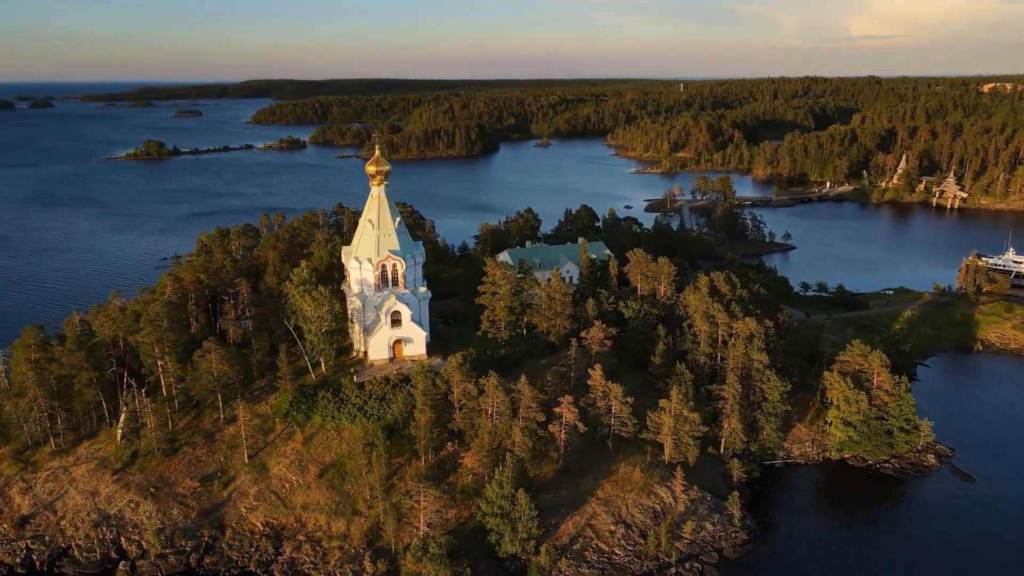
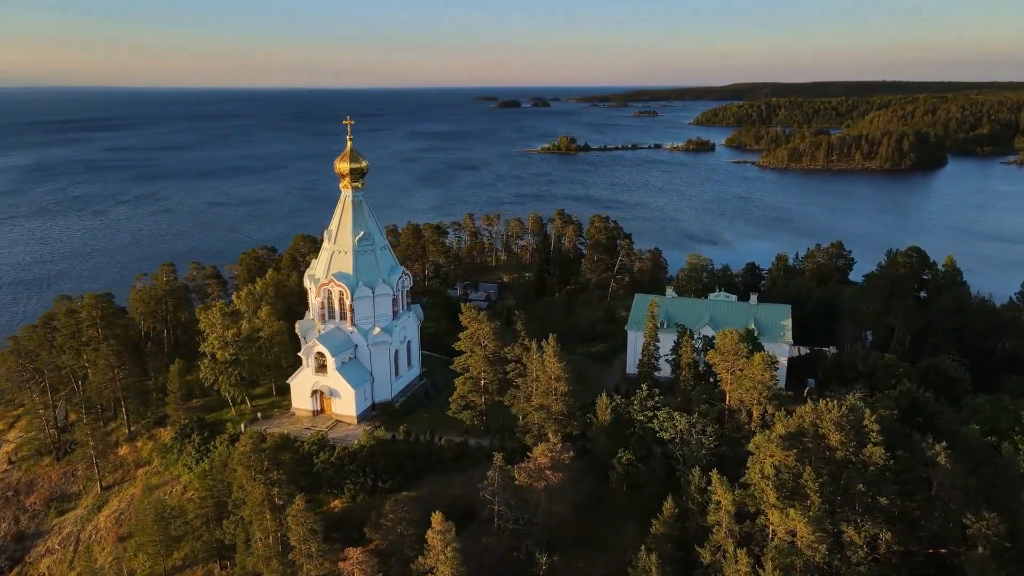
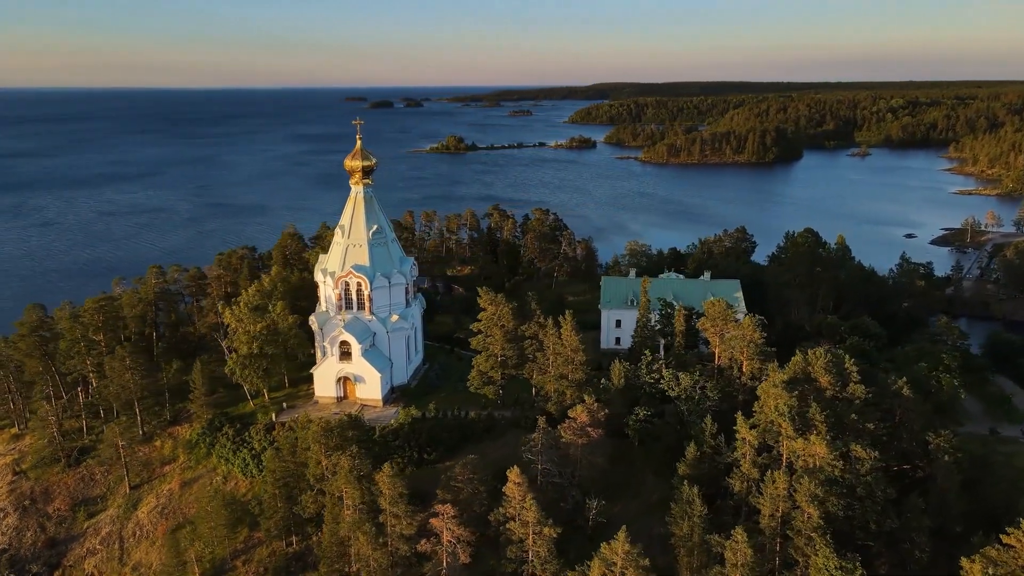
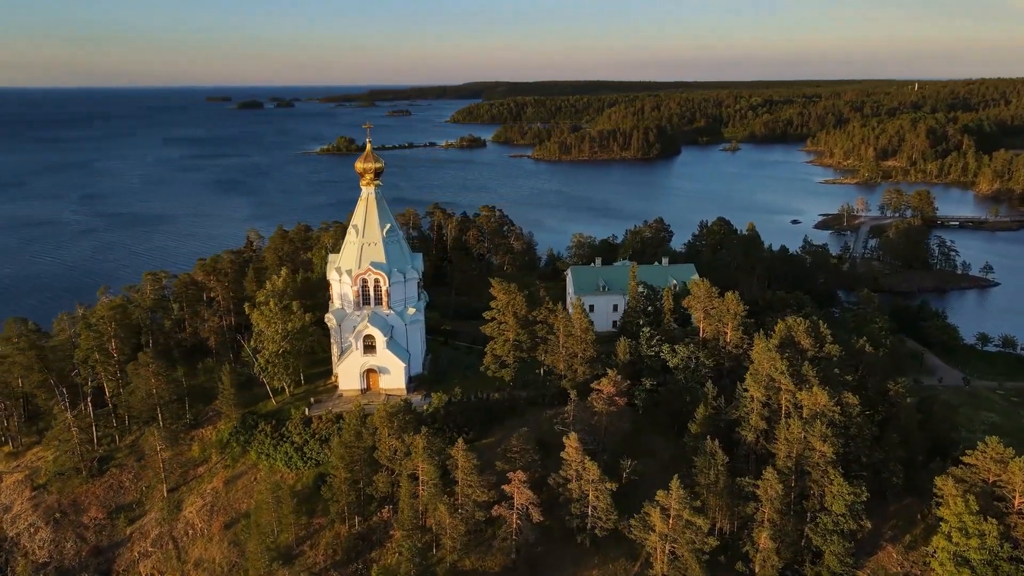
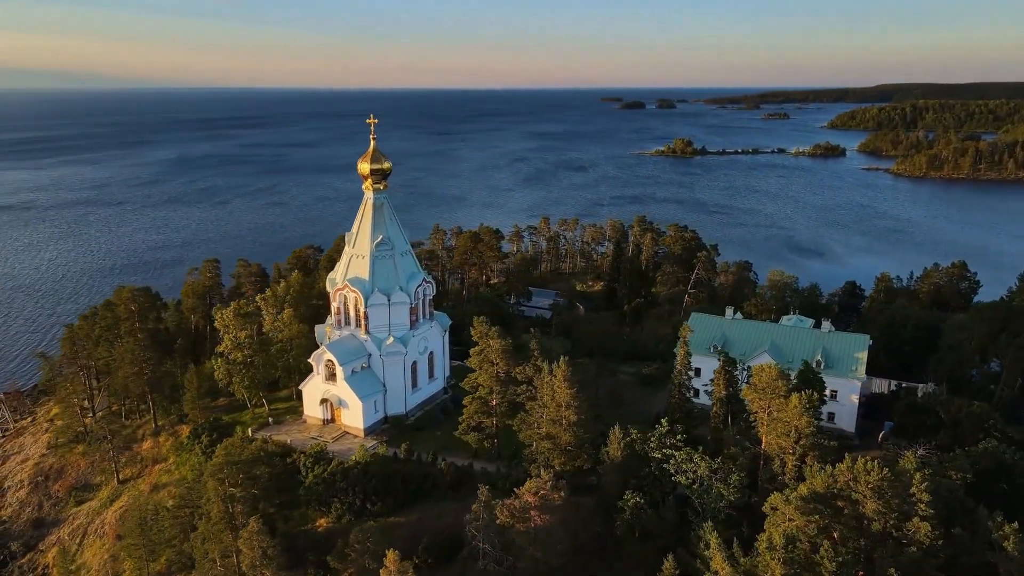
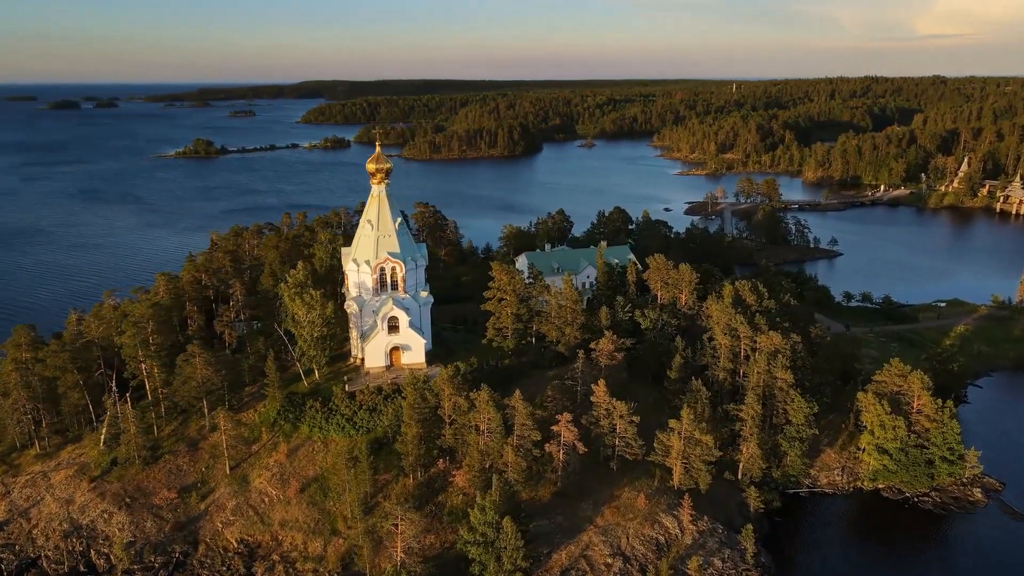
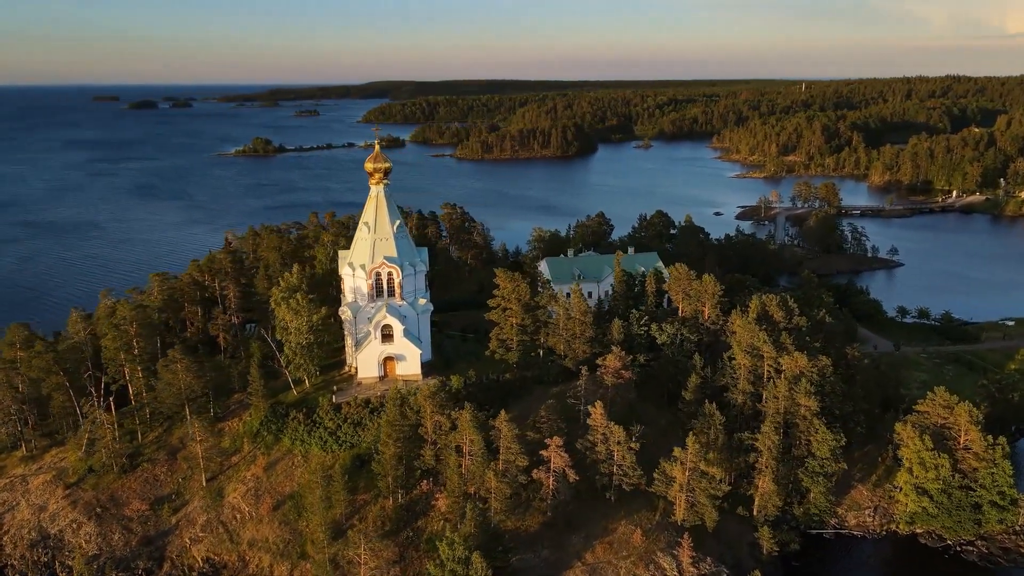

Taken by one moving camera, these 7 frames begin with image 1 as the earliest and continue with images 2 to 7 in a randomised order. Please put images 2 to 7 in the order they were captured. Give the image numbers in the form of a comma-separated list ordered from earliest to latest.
6, 7, 4, 3, 2, 5
